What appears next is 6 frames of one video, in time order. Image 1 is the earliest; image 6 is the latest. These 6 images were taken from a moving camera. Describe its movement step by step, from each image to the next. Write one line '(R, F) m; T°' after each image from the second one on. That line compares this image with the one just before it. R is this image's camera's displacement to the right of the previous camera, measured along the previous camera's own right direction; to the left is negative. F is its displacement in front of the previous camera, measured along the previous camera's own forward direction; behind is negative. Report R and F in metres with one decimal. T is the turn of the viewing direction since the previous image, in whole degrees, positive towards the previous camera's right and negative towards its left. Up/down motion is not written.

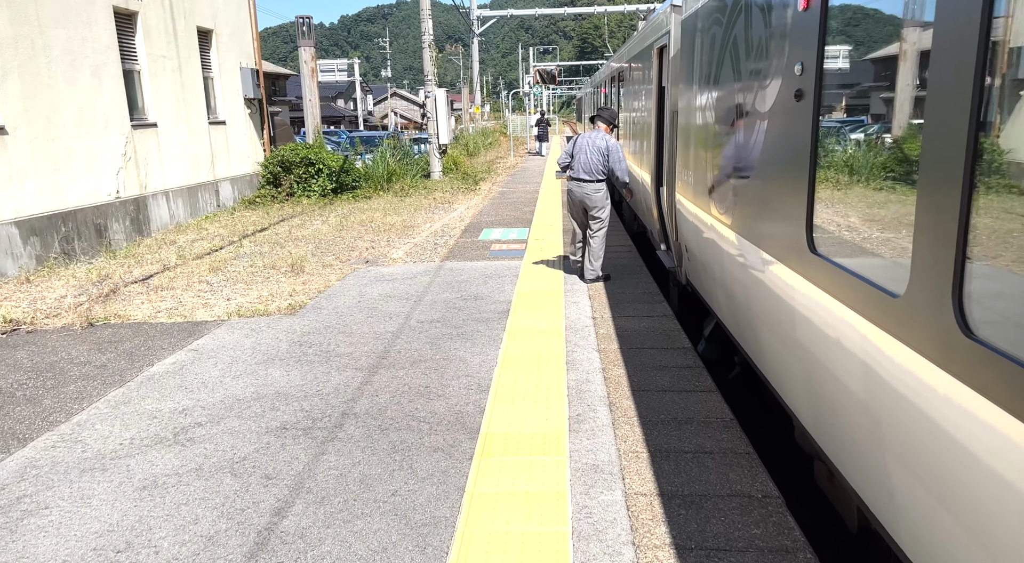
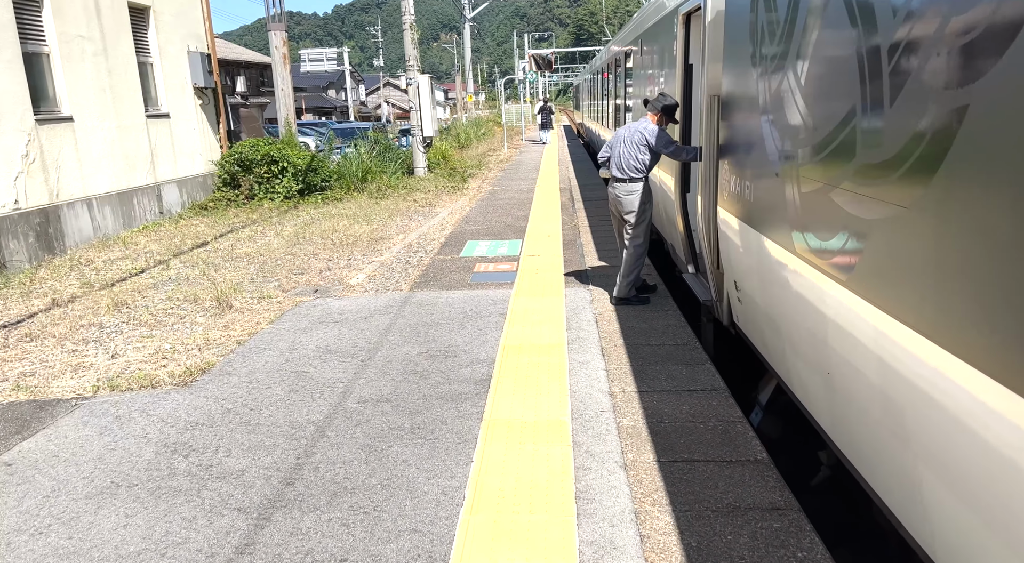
(+0.1, +1.9) m; 0°
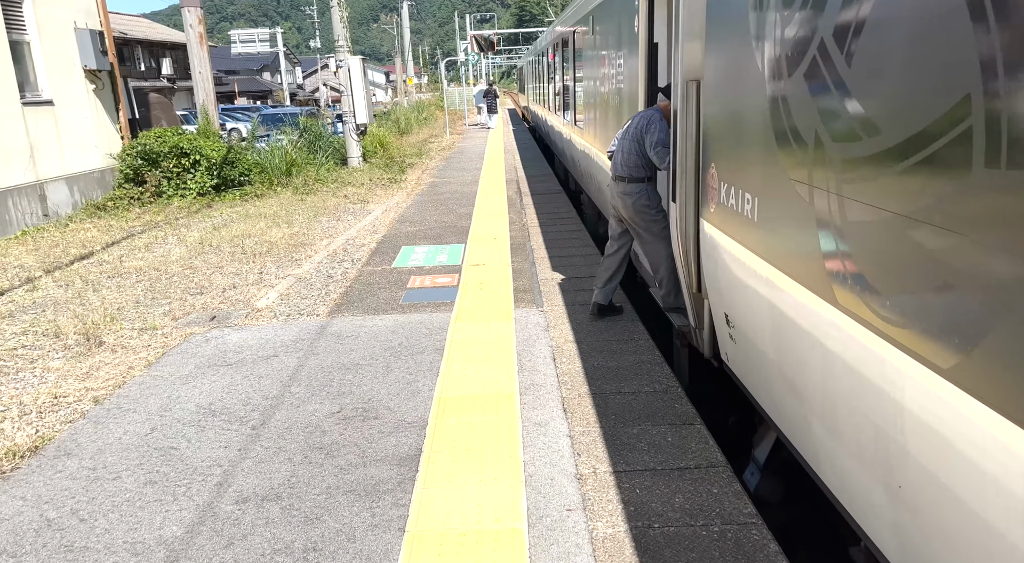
(+0.1, +1.1) m; +4°
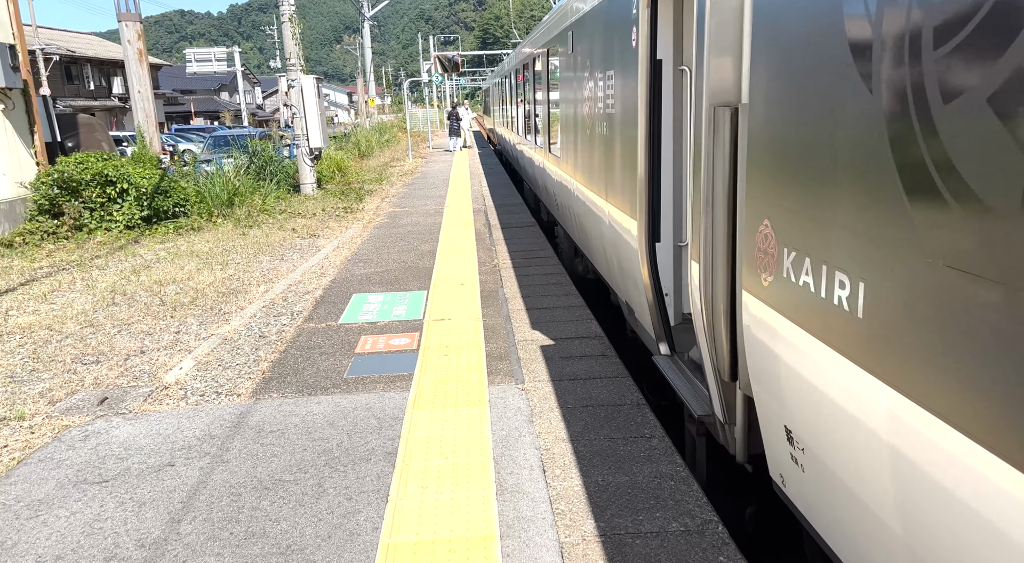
(0.0, +1.2) m; +2°
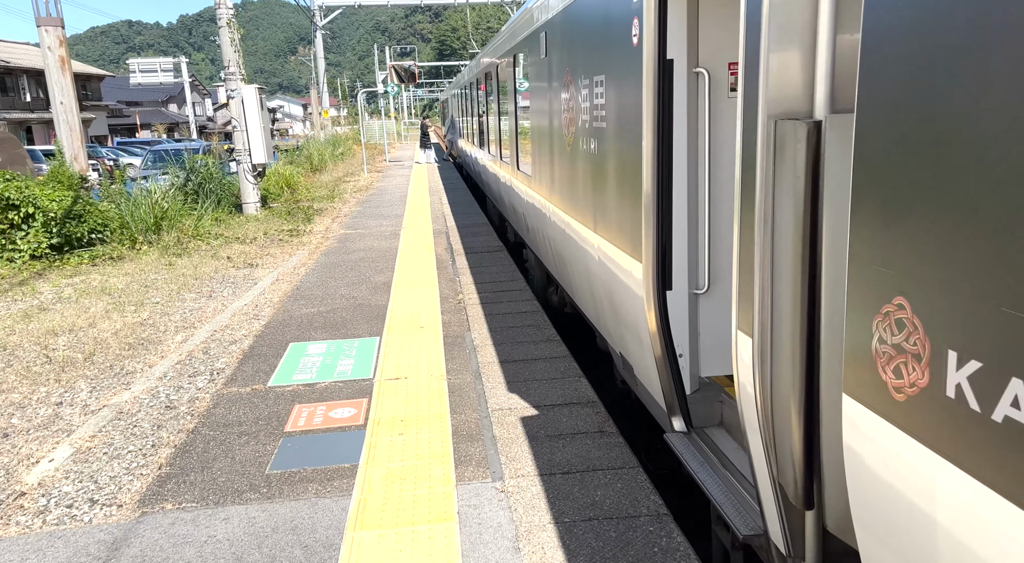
(-0.1, +1.1) m; +3°
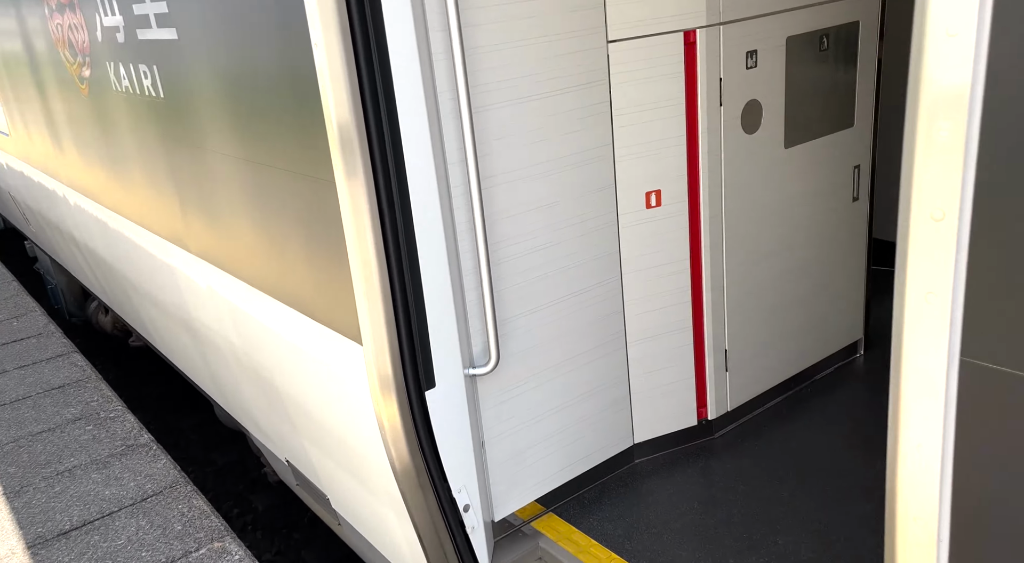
(0.0, +2.4) m; +31°
